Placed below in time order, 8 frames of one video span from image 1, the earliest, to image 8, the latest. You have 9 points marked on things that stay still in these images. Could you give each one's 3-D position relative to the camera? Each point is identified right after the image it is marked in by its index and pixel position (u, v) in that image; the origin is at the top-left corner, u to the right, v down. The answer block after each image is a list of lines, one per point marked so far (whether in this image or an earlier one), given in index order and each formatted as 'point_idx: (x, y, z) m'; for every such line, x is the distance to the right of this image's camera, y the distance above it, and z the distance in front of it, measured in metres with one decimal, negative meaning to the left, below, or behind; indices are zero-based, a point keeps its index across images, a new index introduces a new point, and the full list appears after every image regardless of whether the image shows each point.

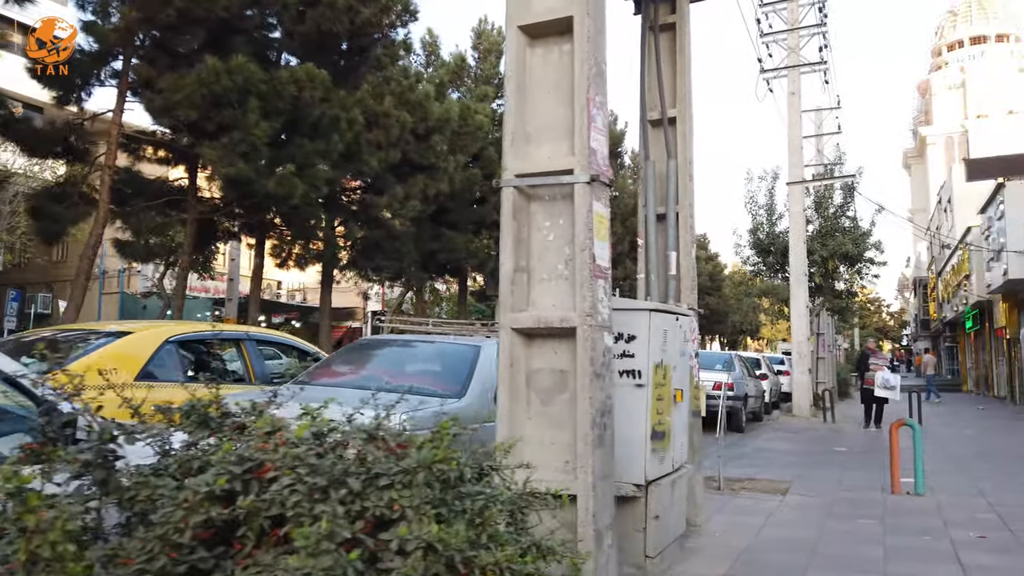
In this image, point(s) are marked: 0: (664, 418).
0: (+1.0, -0.9, +4.9) m
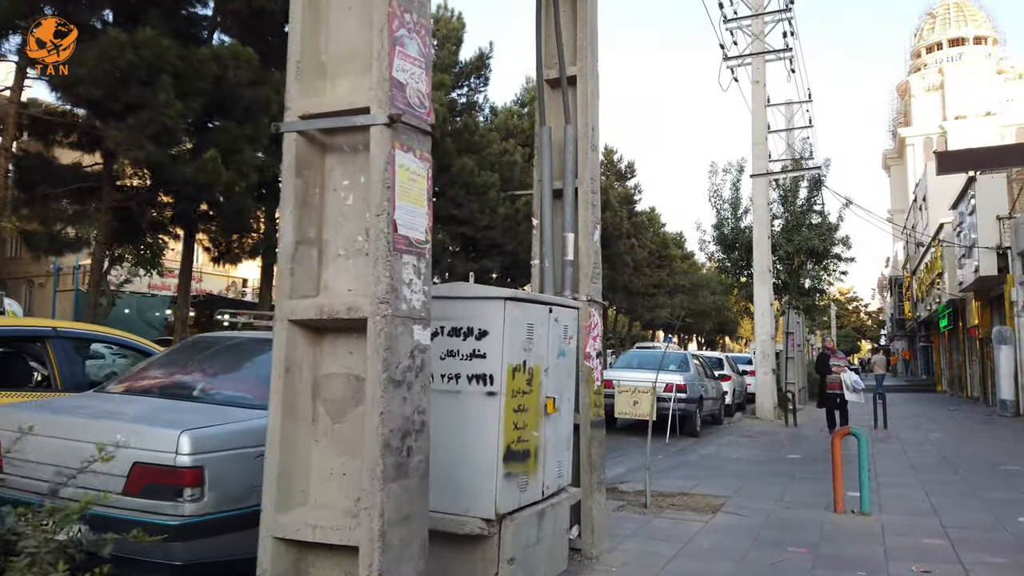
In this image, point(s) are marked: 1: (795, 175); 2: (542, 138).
0: (+0.1, -0.8, +3.9) m
1: (+7.6, +3.0, +19.9) m
2: (+0.2, +1.1, +5.6) m
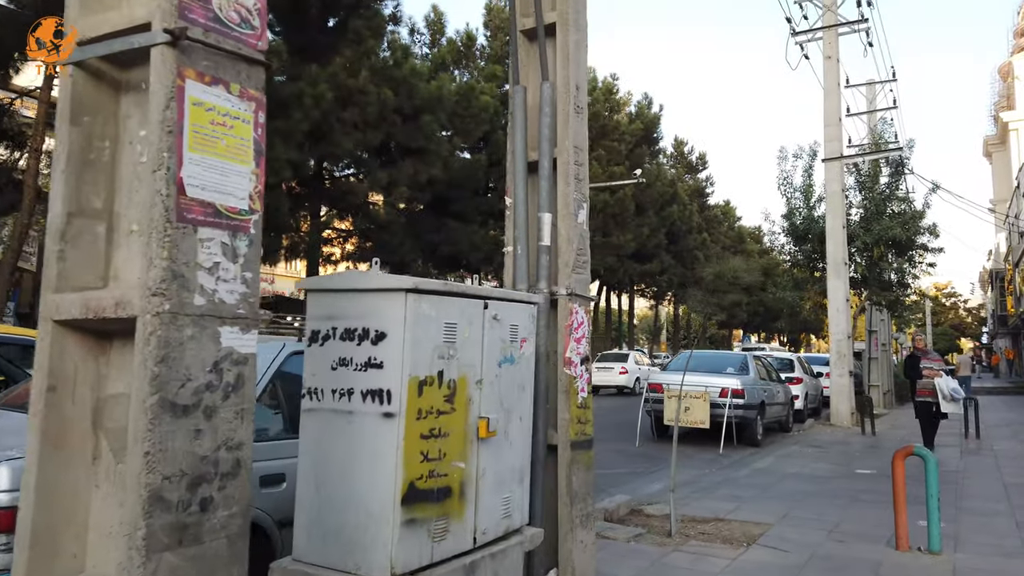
0: (-0.3, -0.7, +3.0) m
1: (+8.8, +3.2, +18.2) m
2: (0.0, +1.2, +4.7) m
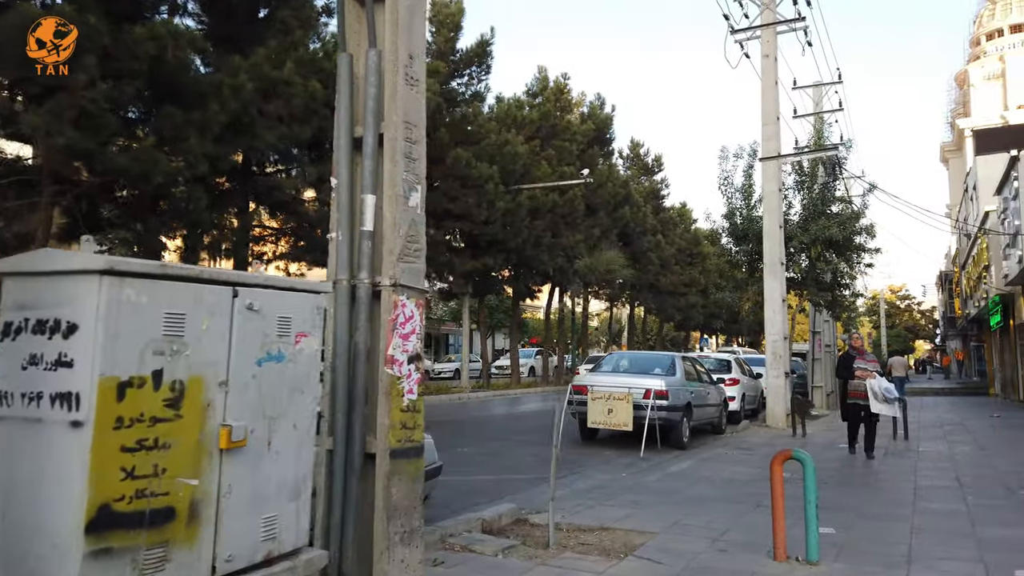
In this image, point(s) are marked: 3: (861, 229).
0: (-1.2, -0.7, +2.6) m
1: (+7.2, +3.2, +18.1) m
2: (-1.0, +1.2, +4.2) m
3: (+8.8, +1.5, +18.8) m
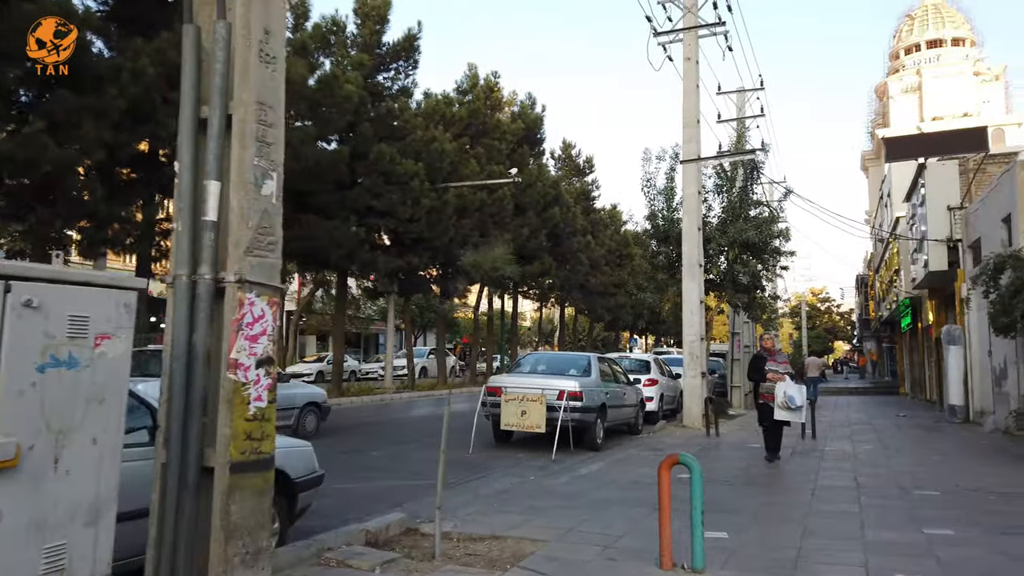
0: (-1.8, -0.6, +2.1) m
1: (+5.3, +3.1, +18.3) m
2: (-1.7, +1.3, +3.8) m
3: (+6.8, +1.4, +19.2) m
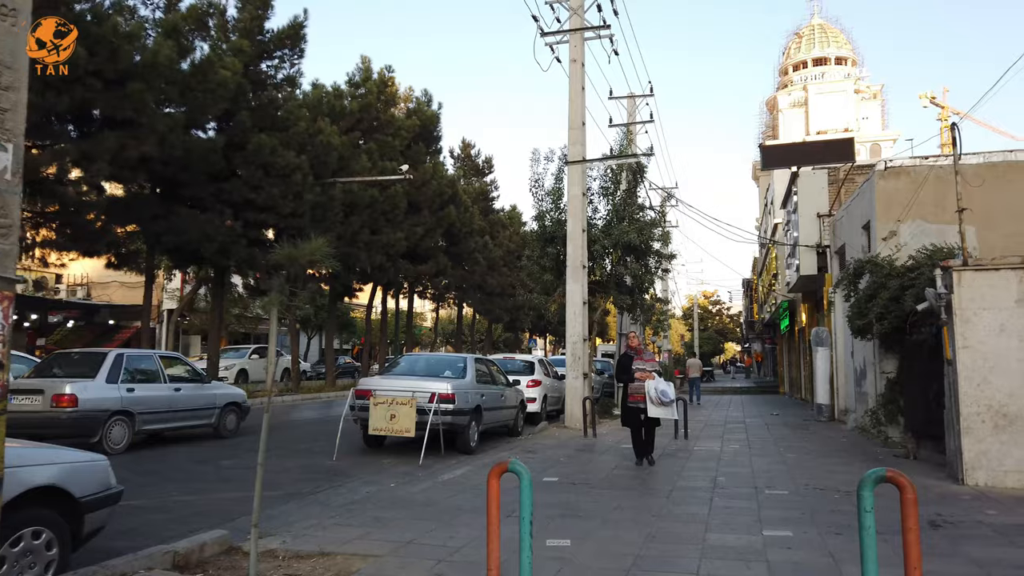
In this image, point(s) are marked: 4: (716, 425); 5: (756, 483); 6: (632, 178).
0: (-2.6, -0.6, +1.5) m
1: (+2.5, +3.1, +18.4) m
2: (-2.6, +1.3, +3.2) m
3: (+3.9, +1.4, +19.5) m
4: (+5.0, -3.3, +18.0) m
5: (+3.0, -2.4, +9.3) m
6: (+3.2, +2.9, +19.9) m
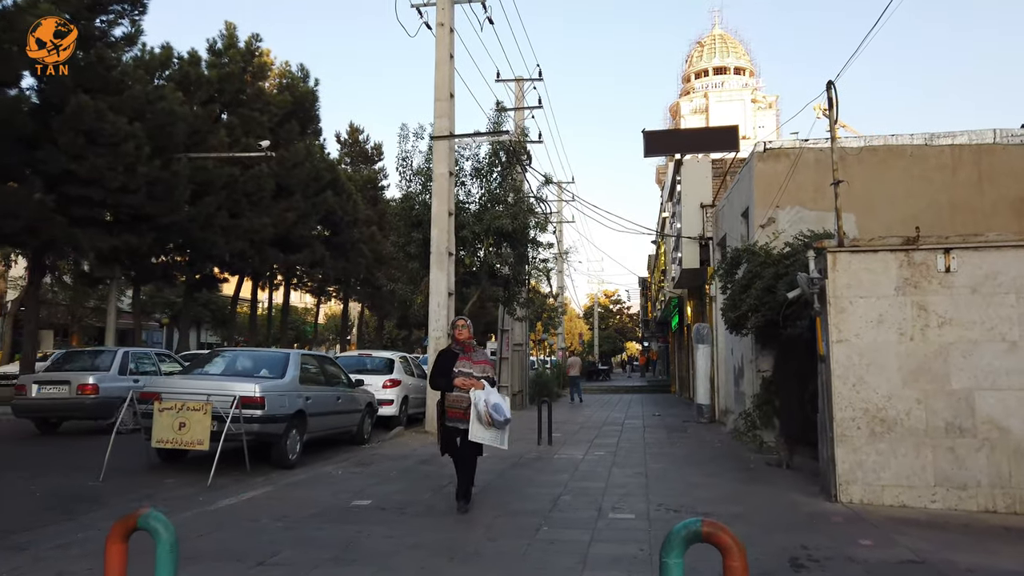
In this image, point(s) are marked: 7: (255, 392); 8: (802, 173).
0: (-3.6, -0.4, -0.6) m
1: (-0.6, +3.3, +16.8) m
2: (-3.9, +1.5, +1.0) m
3: (+0.6, +1.6, +18.0) m
4: (+1.8, -3.1, +16.7) m
5: (+0.9, -2.2, +7.7) m
6: (-0.1, +3.1, +18.3) m
7: (-3.4, -1.4, +9.9) m
8: (+5.0, +2.0, +13.0) m
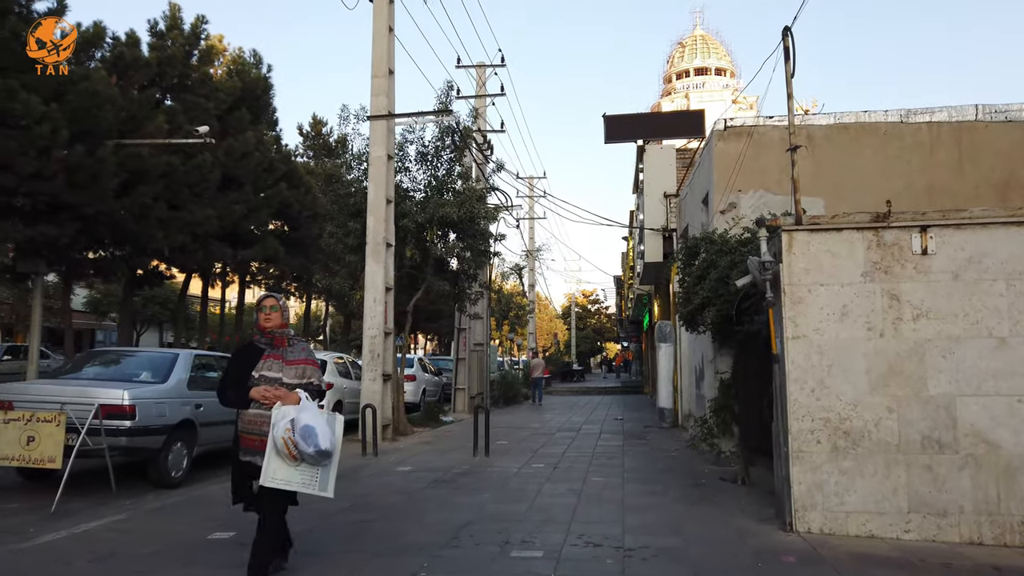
0: (-4.4, -0.2, -2.1) m
1: (-1.7, +3.4, +15.4) m
2: (-4.7, +1.7, -0.4) m
3: (-0.6, +1.7, +16.7) m
4: (+0.7, -3.0, +15.3) m
5: (0.0, -2.1, +6.4) m
6: (-1.2, +3.3, +16.9) m
7: (-4.4, -1.2, +8.4) m
8: (+4.0, +2.1, +11.7) m
